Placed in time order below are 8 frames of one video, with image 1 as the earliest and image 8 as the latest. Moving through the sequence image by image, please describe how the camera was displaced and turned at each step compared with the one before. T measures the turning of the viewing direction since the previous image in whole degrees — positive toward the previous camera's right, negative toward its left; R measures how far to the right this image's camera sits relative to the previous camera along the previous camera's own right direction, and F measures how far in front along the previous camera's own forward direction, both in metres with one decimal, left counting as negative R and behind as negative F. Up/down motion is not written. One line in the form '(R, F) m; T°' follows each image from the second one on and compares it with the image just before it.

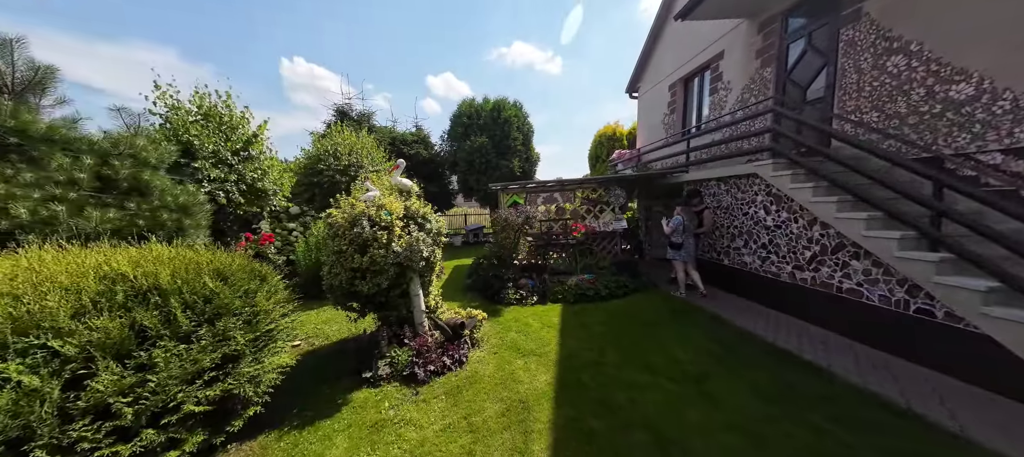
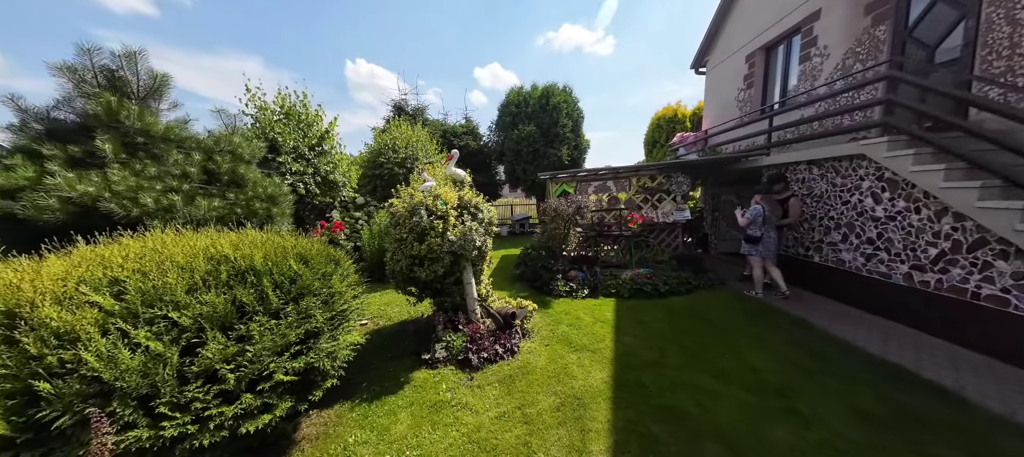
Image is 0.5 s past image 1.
(-0.1, +0.1) m; -9°
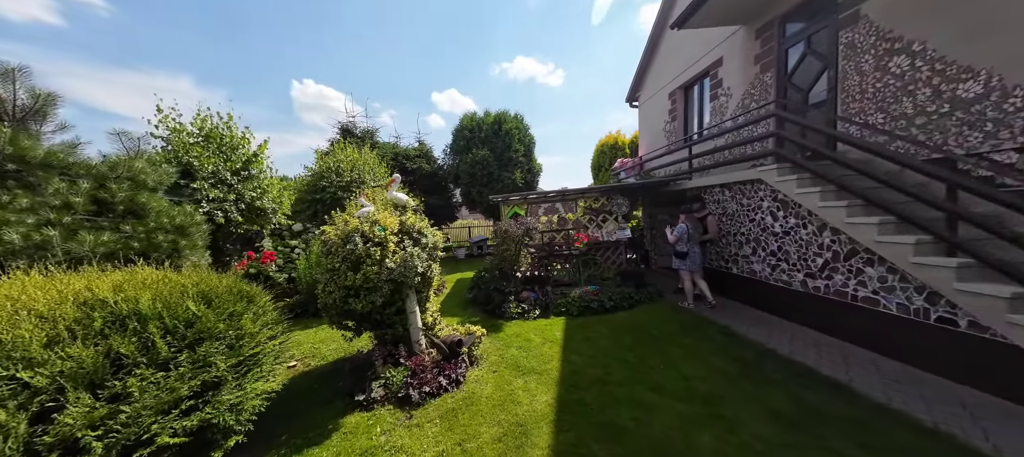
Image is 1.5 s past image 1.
(+0.2, 0.0) m; +8°
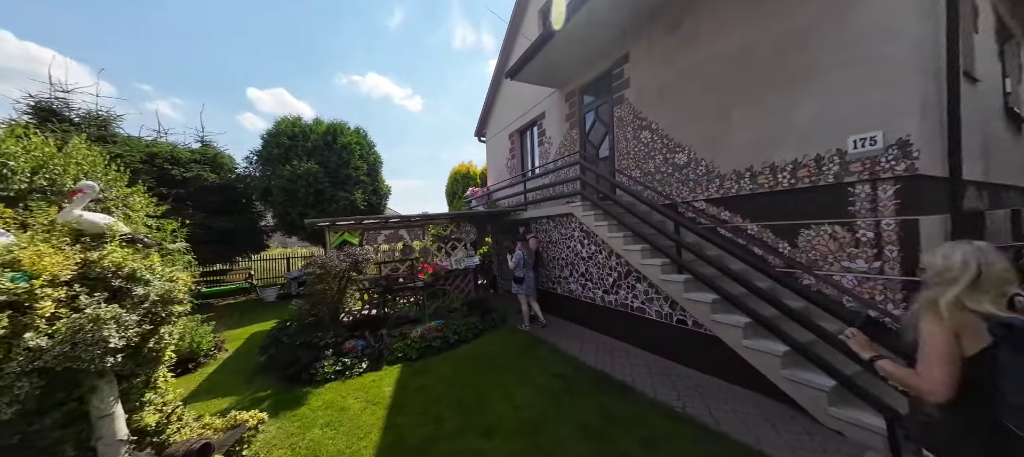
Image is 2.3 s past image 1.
(+0.4, +0.3) m; +27°
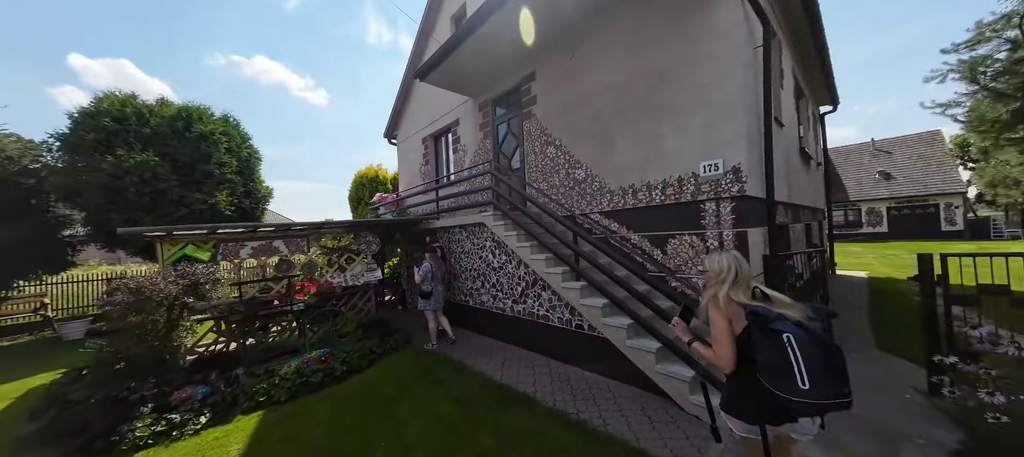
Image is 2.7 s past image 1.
(+0.3, +0.1) m; +15°
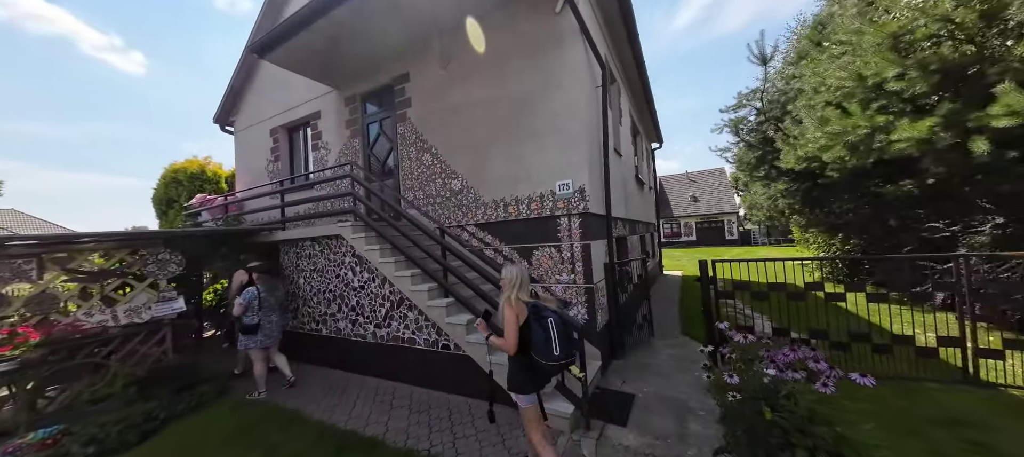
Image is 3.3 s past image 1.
(+0.5, +0.1) m; +20°
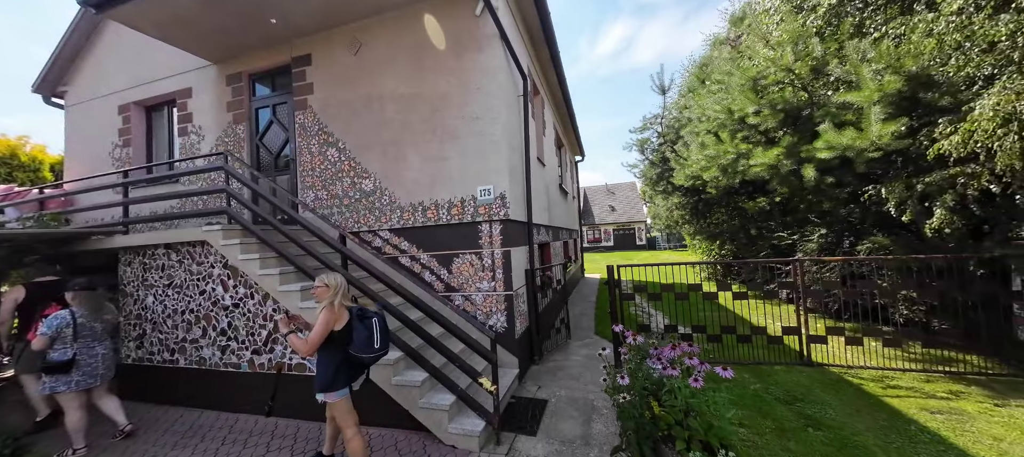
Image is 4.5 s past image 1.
(+0.2, +0.1) m; +12°
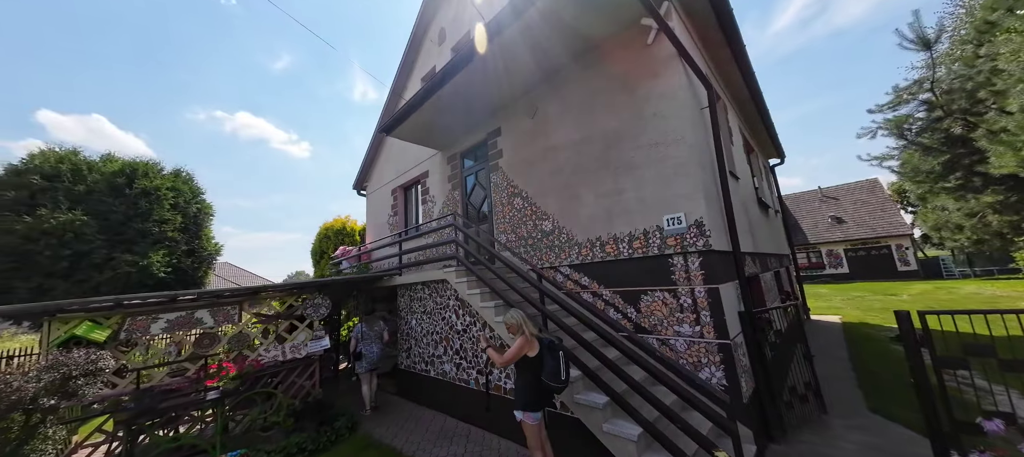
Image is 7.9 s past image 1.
(-0.5, -0.1) m; -28°
